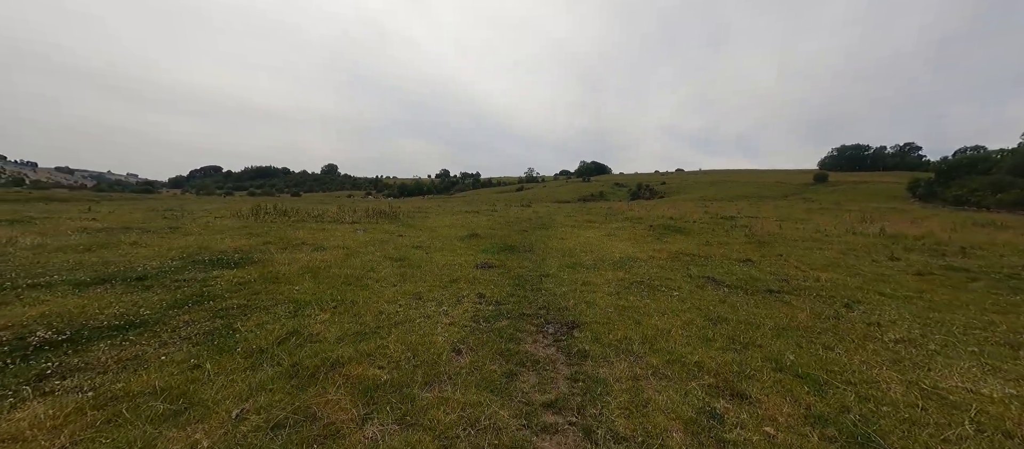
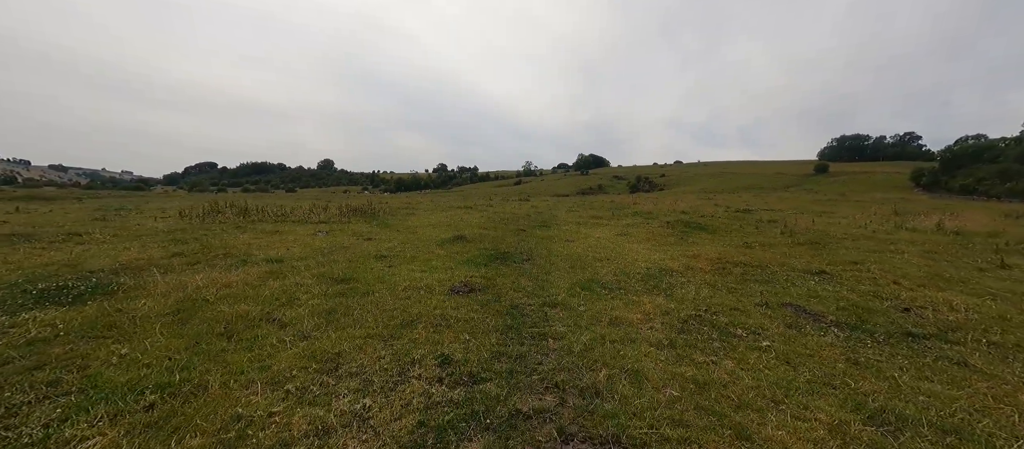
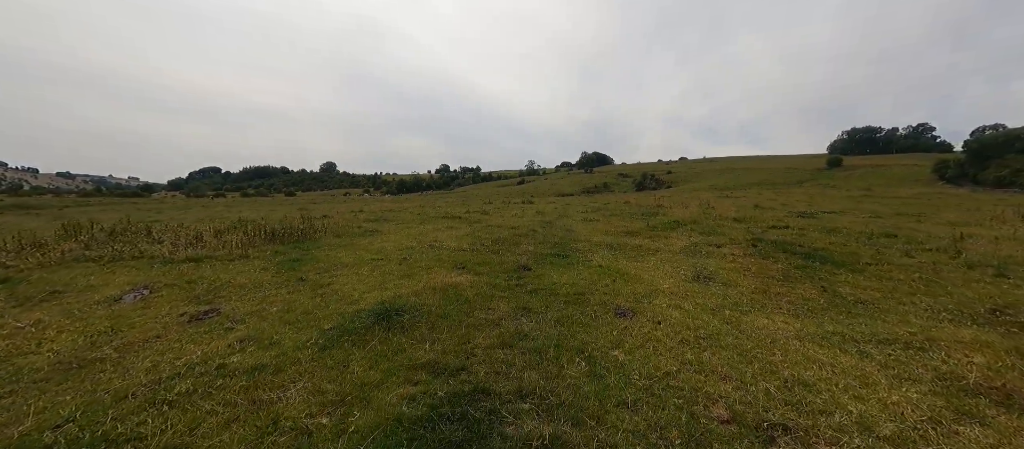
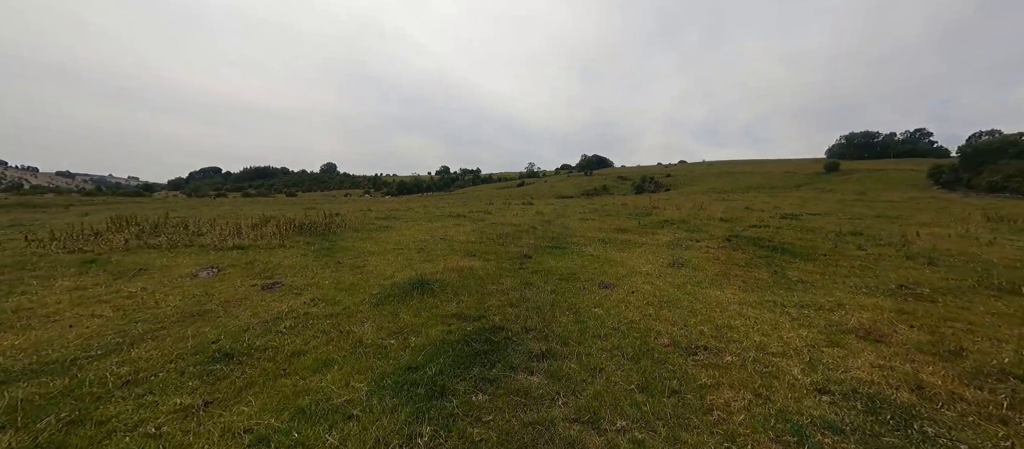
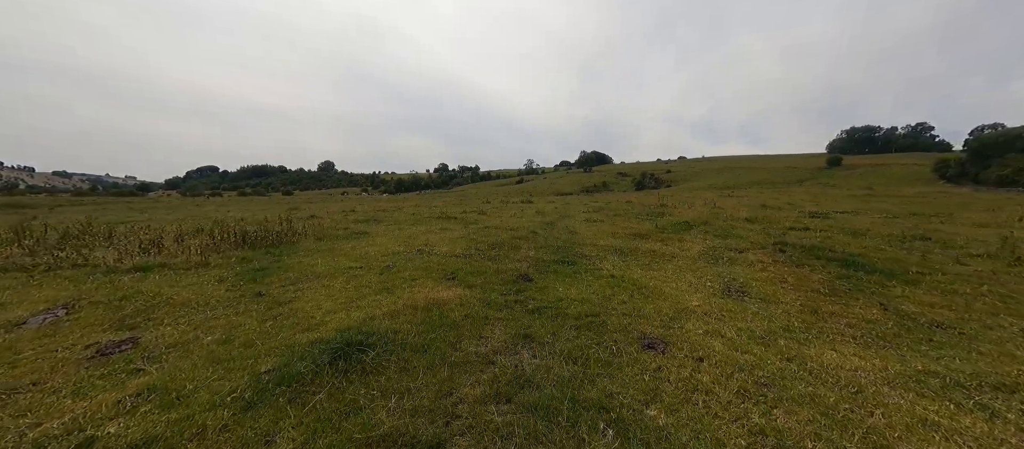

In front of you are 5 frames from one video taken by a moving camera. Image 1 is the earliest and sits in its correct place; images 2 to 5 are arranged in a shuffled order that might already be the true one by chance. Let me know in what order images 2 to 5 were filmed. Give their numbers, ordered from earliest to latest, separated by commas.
2, 4, 3, 5
